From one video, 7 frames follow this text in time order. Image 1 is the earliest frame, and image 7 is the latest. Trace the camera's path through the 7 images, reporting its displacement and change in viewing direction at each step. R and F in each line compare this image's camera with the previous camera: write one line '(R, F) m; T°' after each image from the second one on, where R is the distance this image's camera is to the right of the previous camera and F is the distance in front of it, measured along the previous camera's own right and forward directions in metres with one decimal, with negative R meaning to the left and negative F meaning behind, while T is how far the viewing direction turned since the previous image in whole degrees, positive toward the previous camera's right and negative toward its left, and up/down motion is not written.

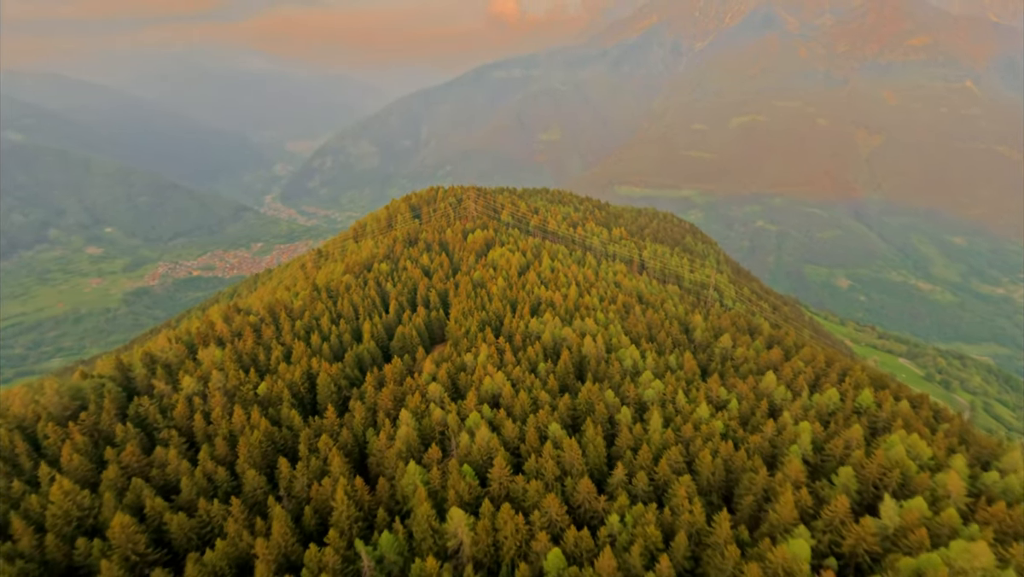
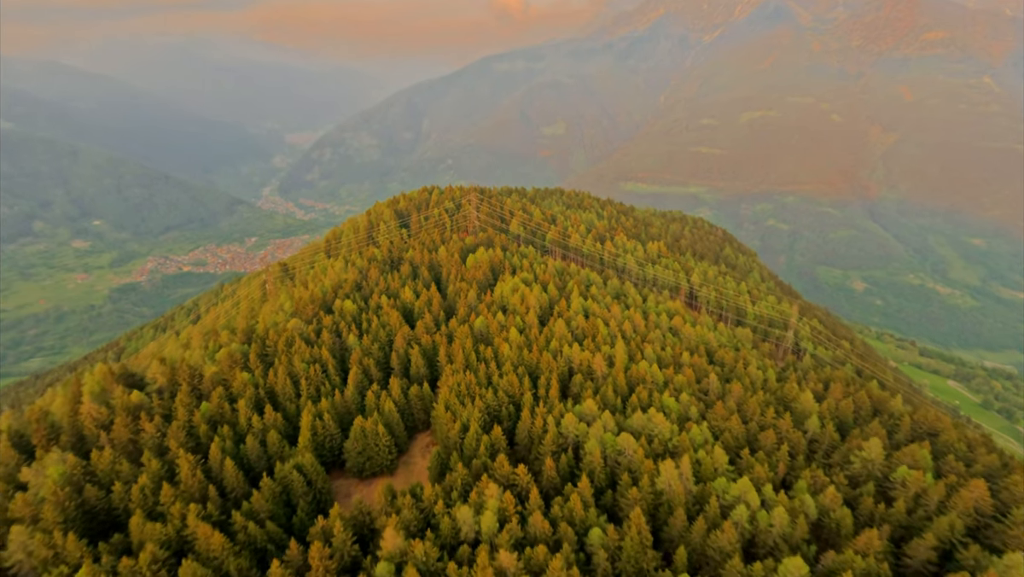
(-2.5, +31.9) m; 0°
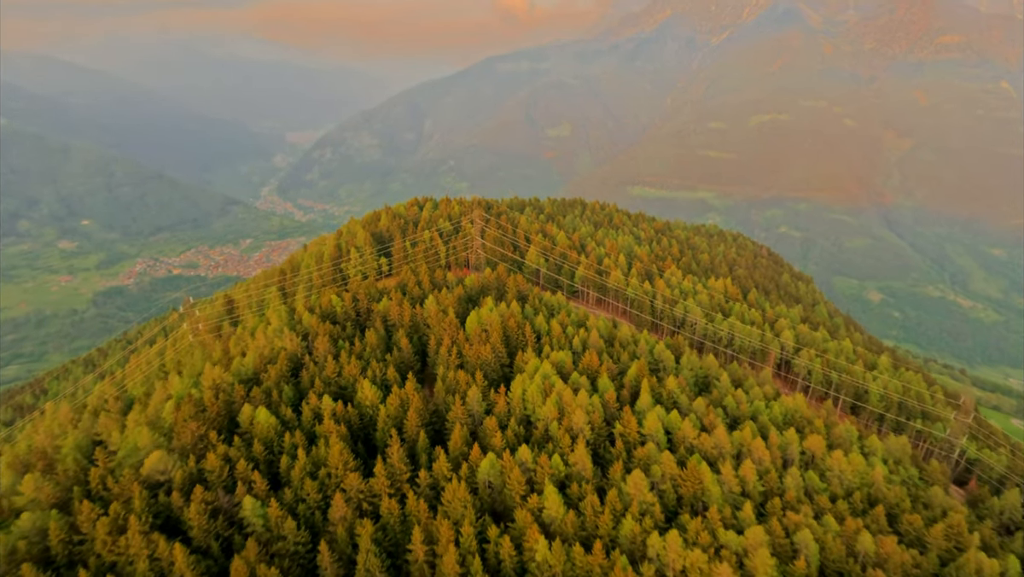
(-2.9, +33.0) m; 0°
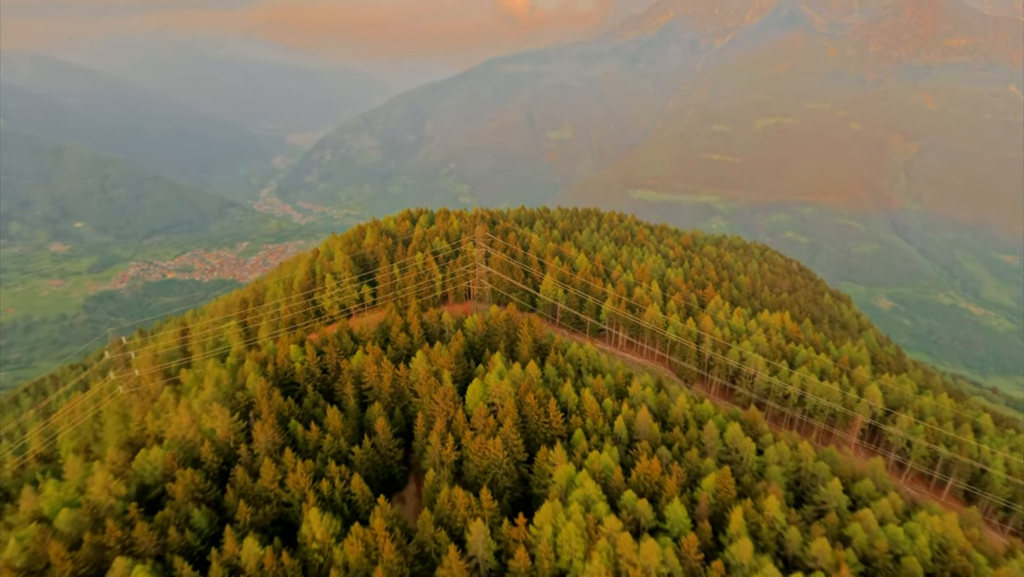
(-1.7, +17.5) m; 0°
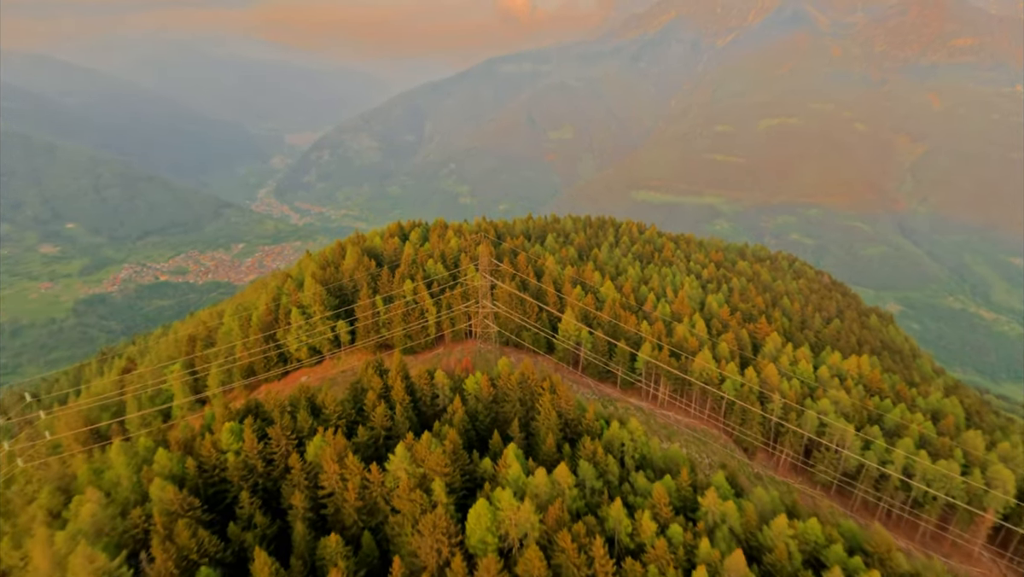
(-1.6, +15.8) m; 0°
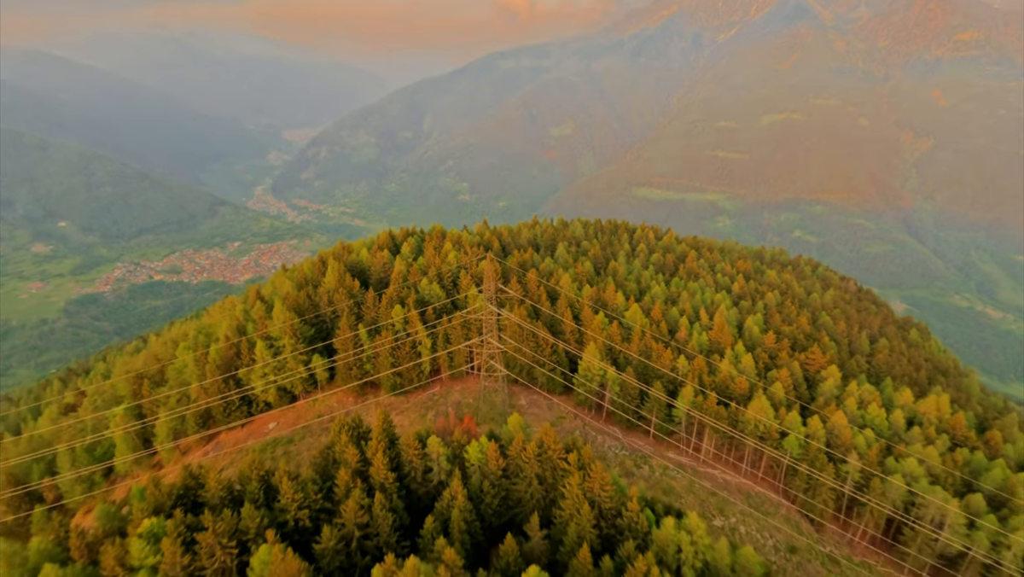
(-1.2, +11.1) m; 0°
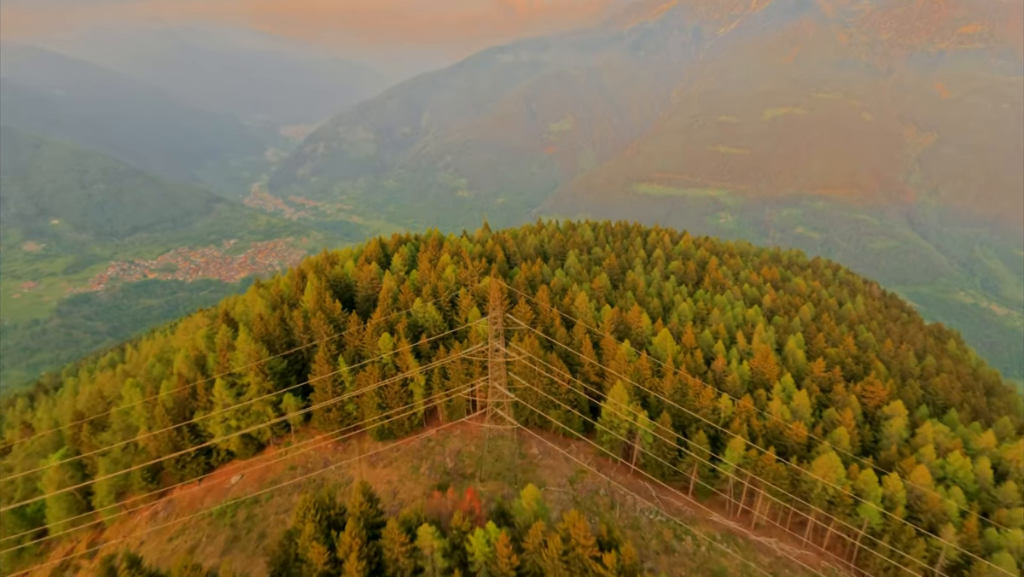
(-1.0, +9.1) m; 0°
